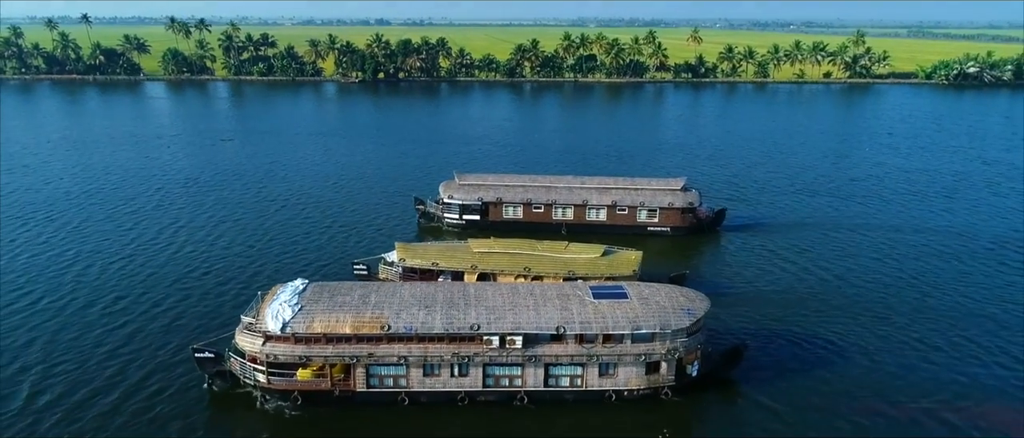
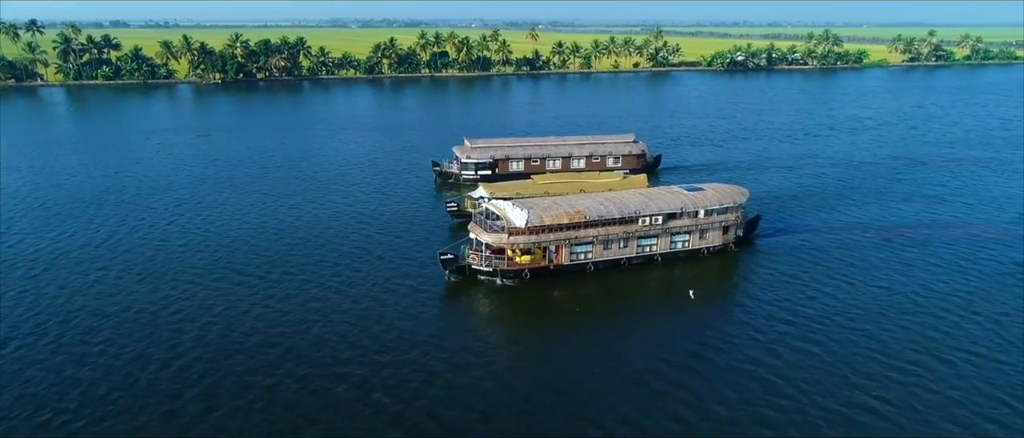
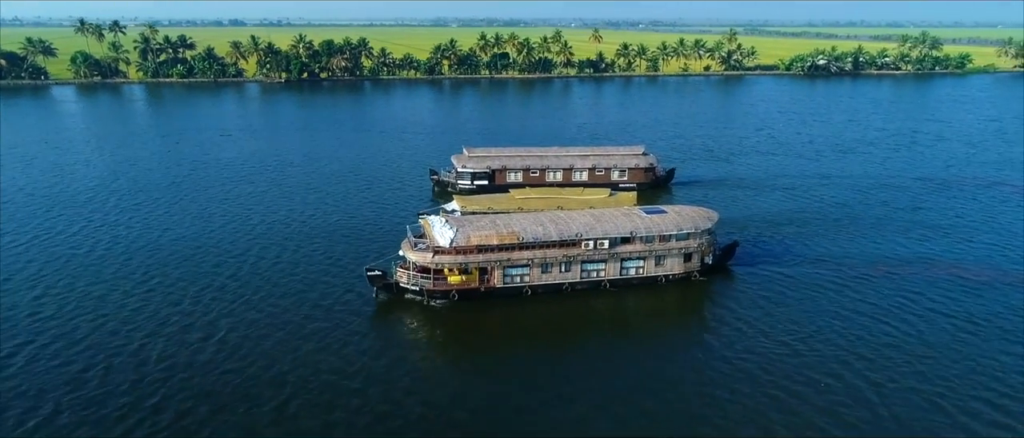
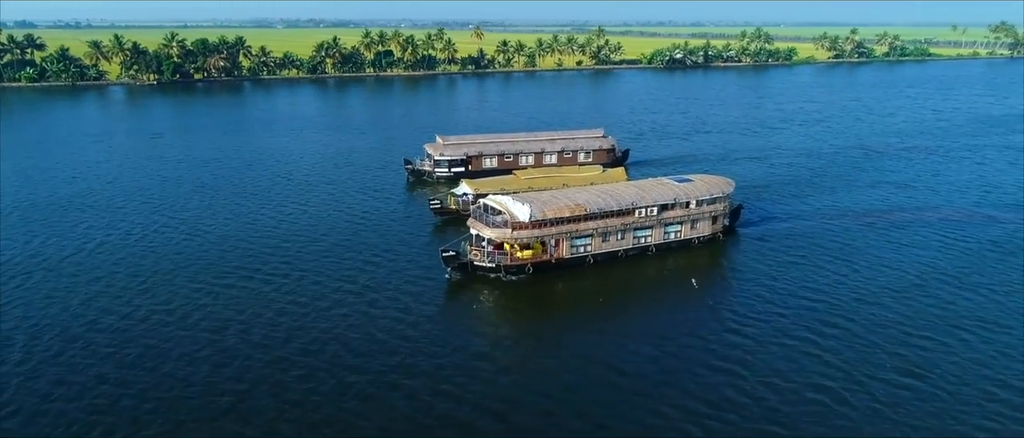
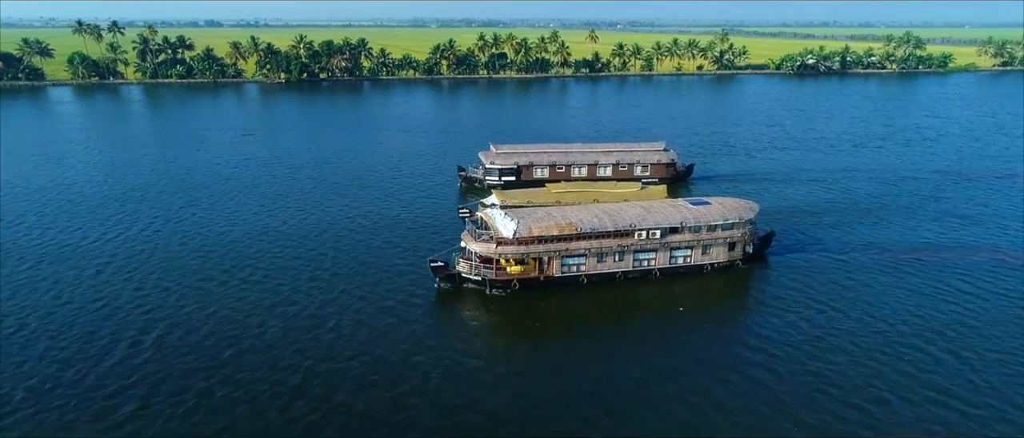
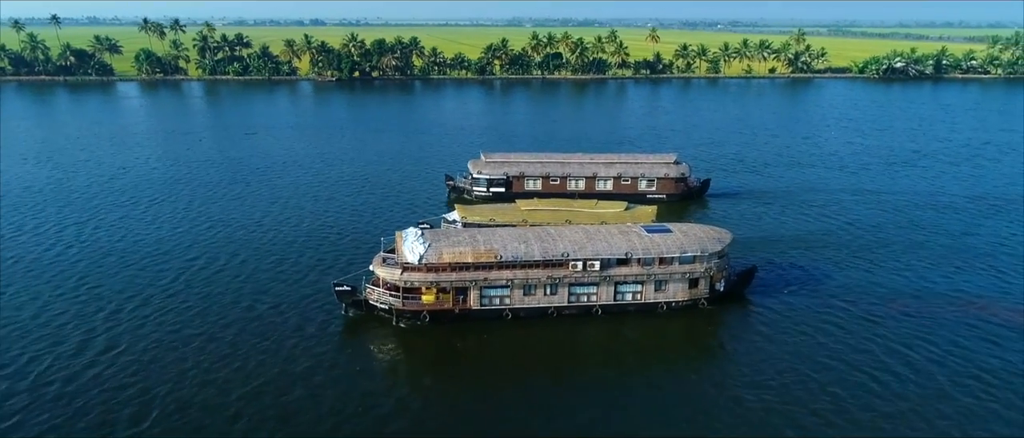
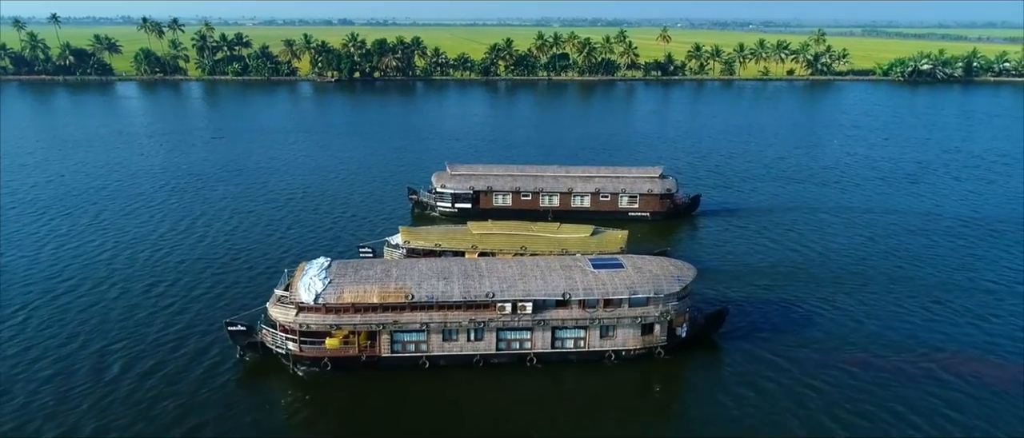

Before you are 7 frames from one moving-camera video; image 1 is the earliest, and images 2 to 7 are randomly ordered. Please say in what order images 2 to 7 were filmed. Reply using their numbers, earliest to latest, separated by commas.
7, 6, 3, 5, 2, 4
